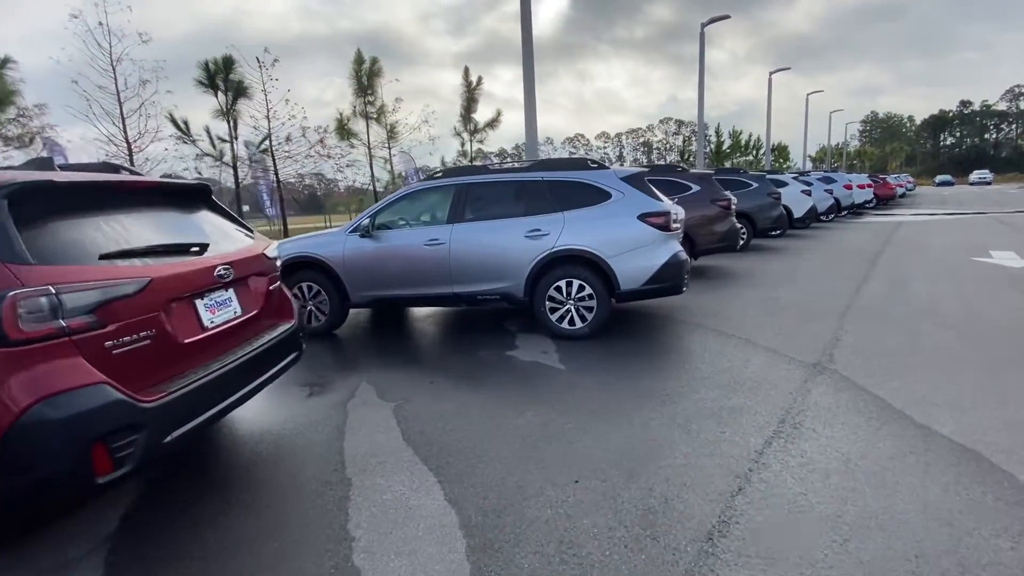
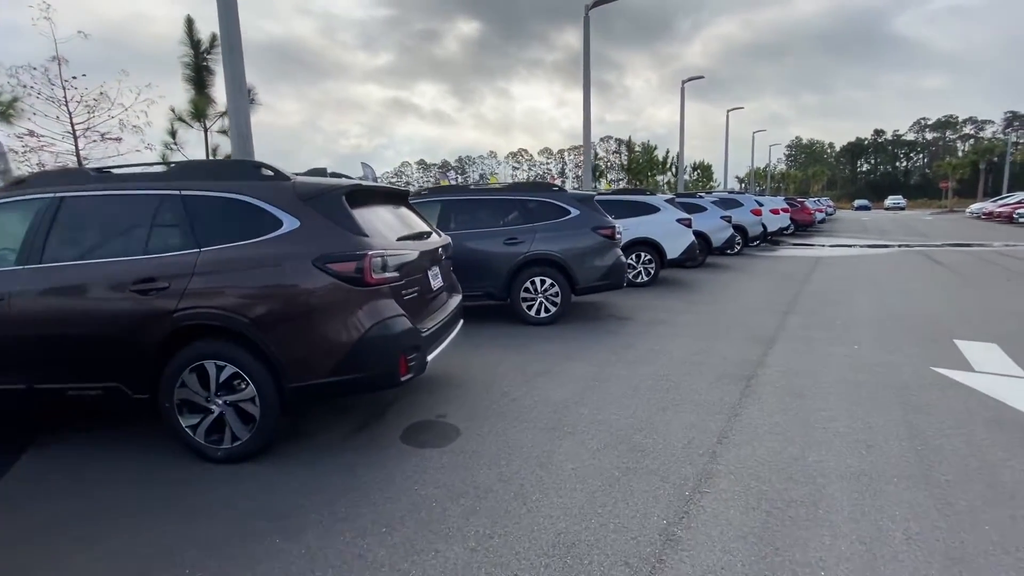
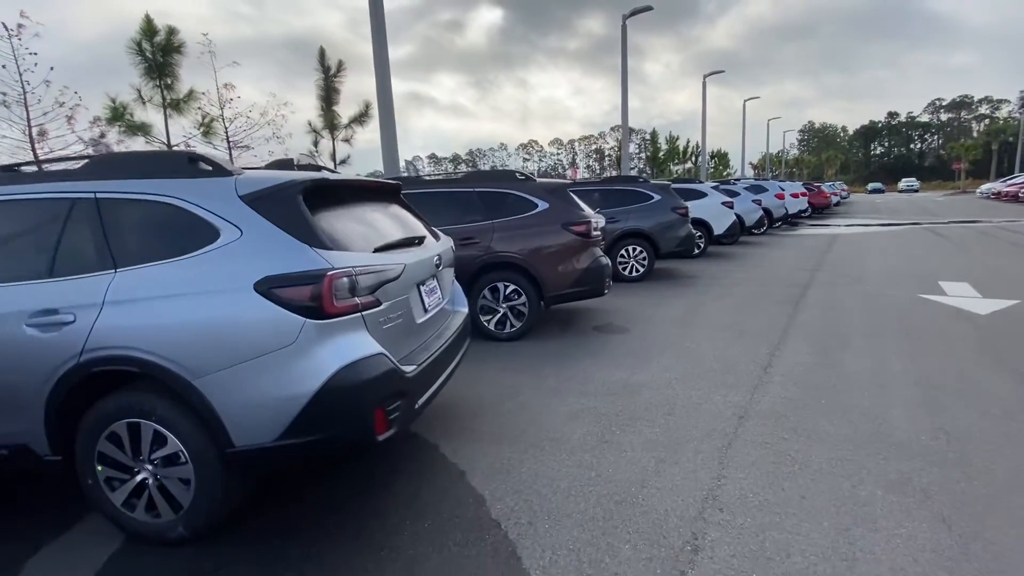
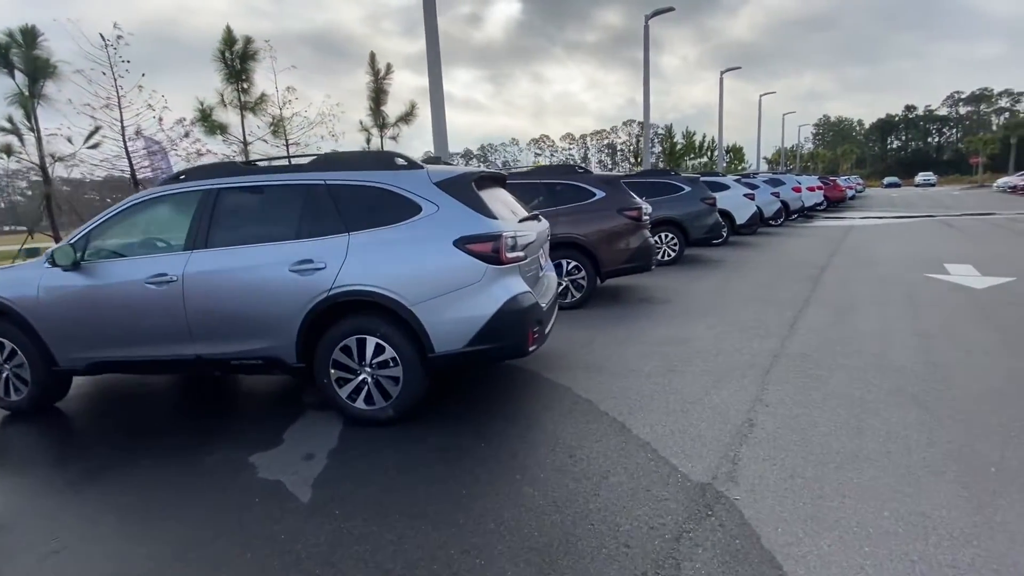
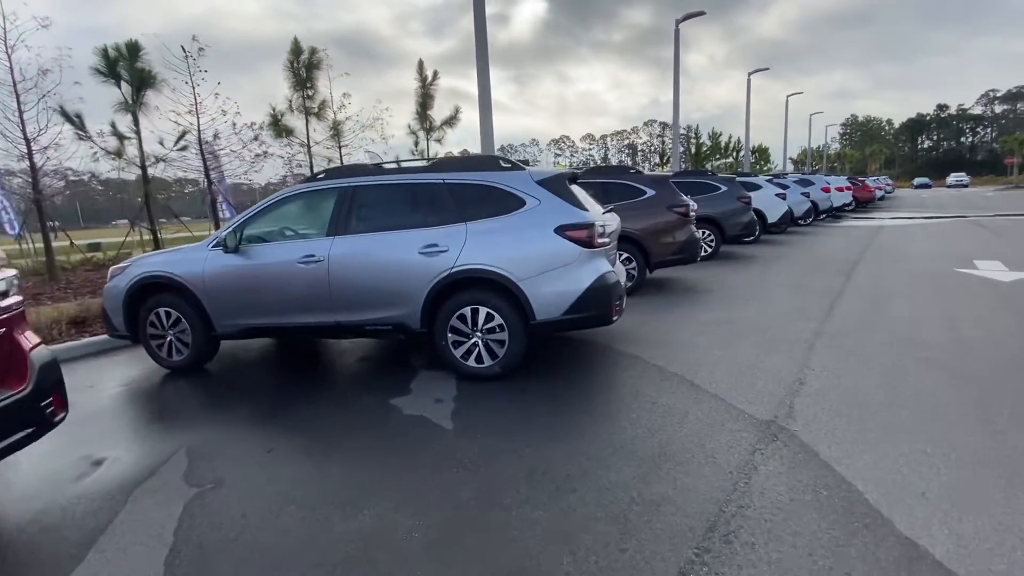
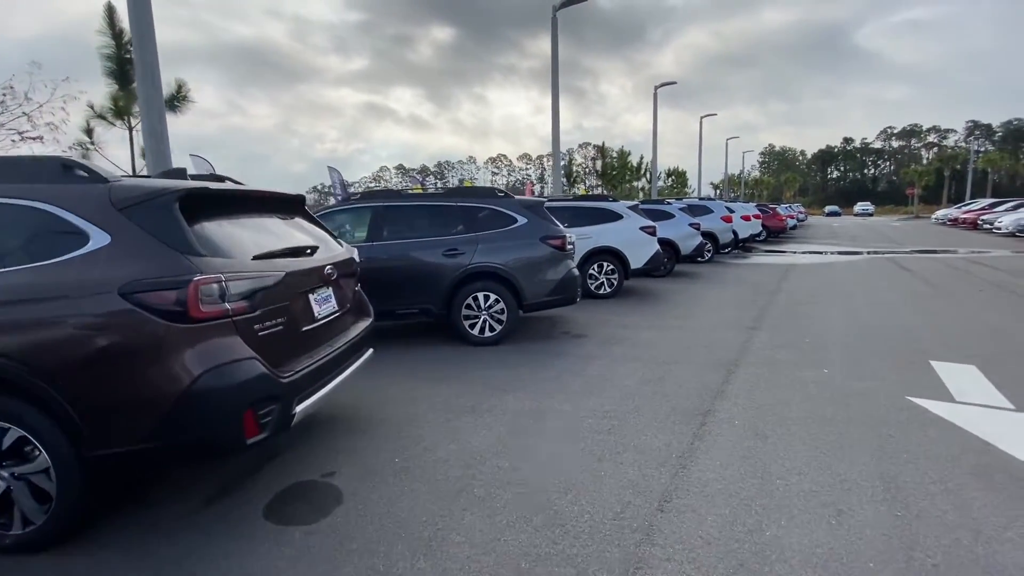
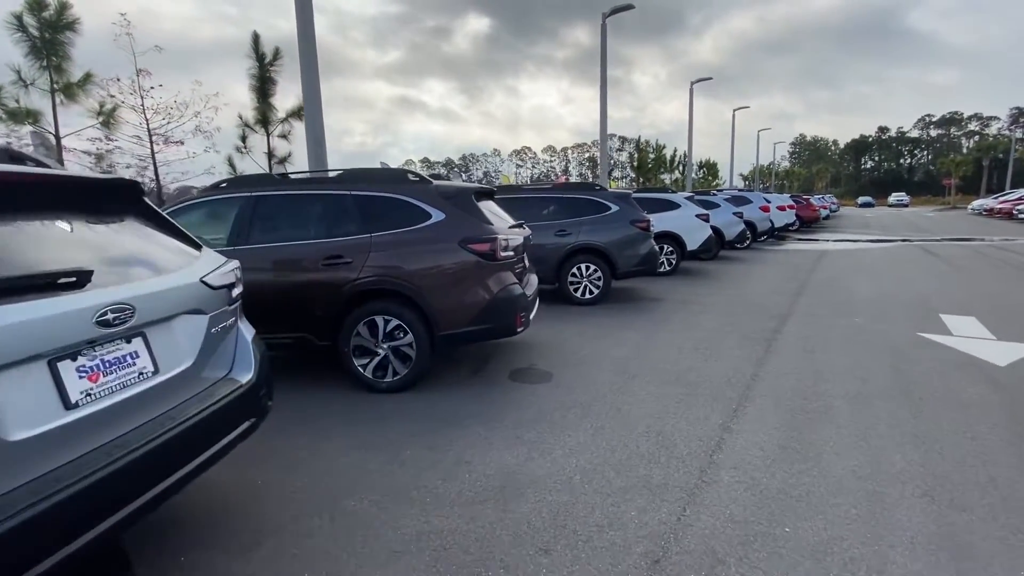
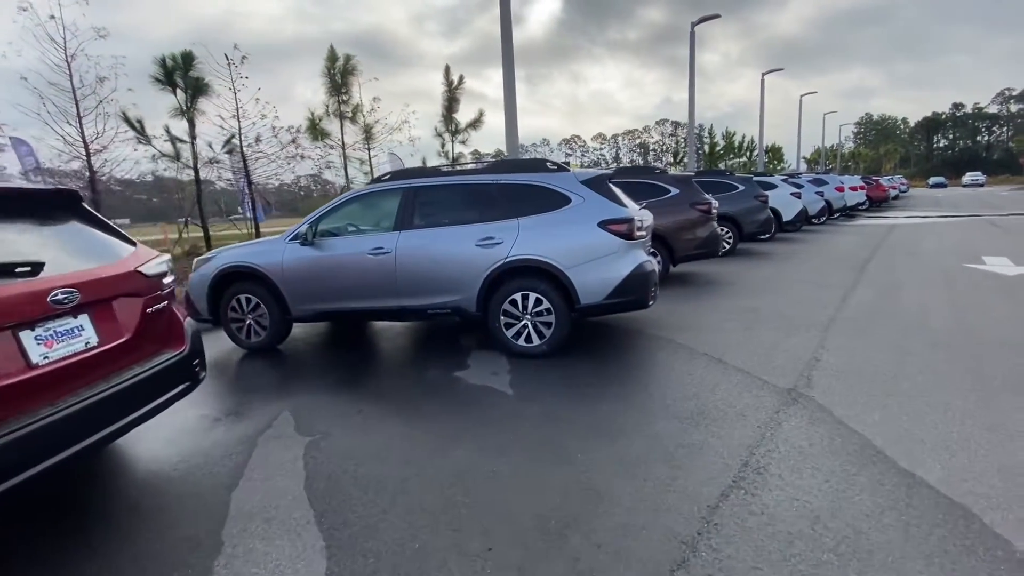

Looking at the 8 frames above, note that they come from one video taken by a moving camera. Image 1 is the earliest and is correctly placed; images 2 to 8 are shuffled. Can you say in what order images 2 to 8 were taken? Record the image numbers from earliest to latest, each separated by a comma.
8, 5, 4, 3, 7, 2, 6
